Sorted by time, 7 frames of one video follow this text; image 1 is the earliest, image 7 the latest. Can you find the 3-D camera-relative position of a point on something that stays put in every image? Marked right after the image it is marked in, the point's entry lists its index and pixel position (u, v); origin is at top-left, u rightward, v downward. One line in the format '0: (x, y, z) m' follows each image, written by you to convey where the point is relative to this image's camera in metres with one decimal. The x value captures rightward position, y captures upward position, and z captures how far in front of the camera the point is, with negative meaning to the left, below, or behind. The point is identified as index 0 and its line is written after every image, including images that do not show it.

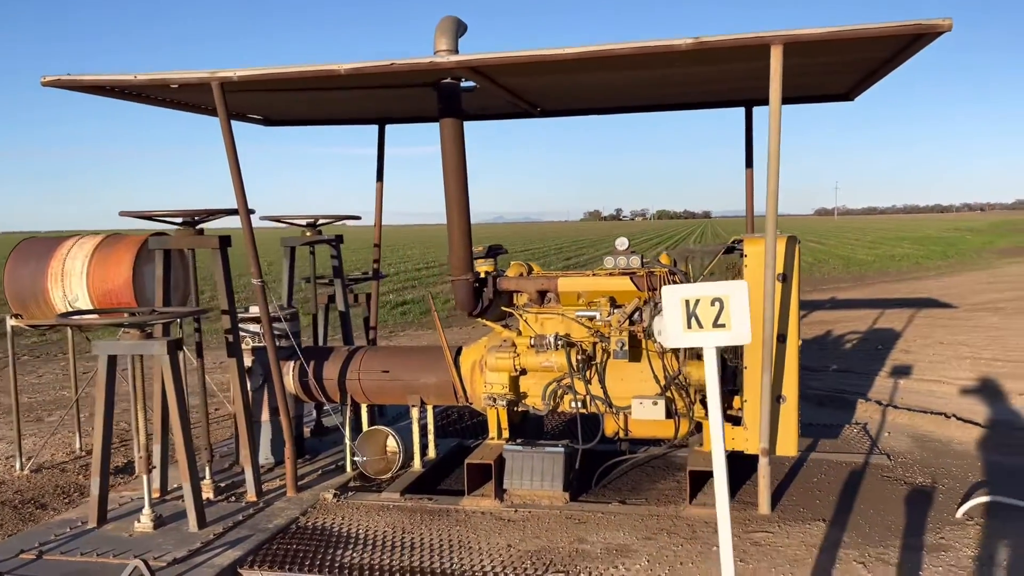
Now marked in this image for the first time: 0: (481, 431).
0: (-0.4, -1.5, +7.4) m
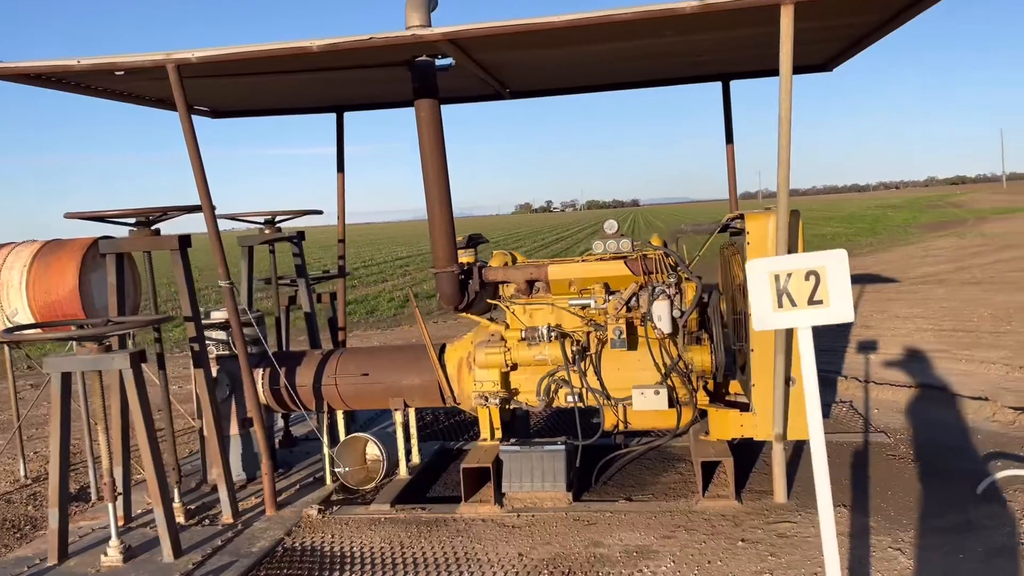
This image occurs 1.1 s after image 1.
0: (-0.5, -1.5, +7.1) m
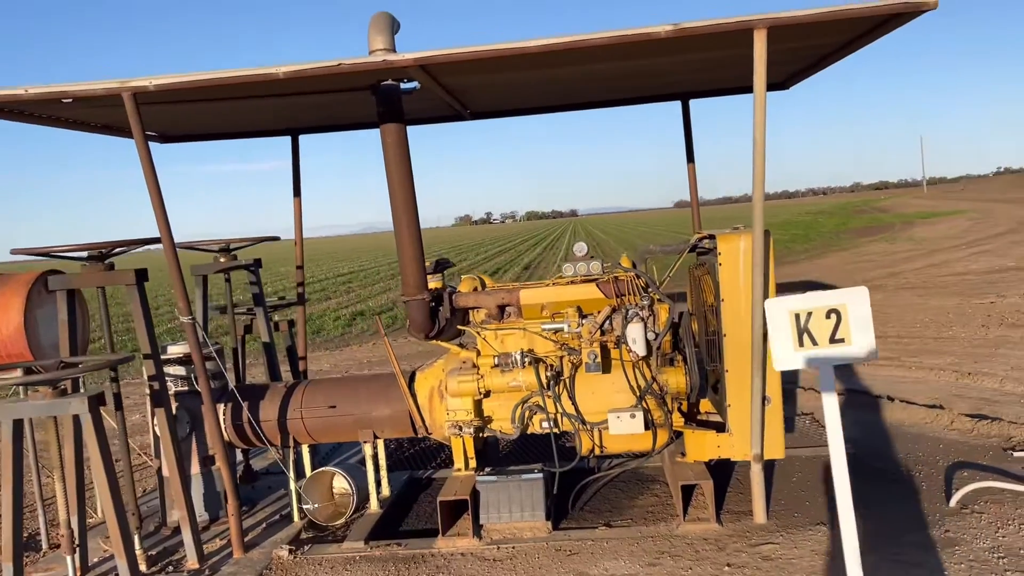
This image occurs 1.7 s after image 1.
0: (-0.8, -1.7, +6.9) m
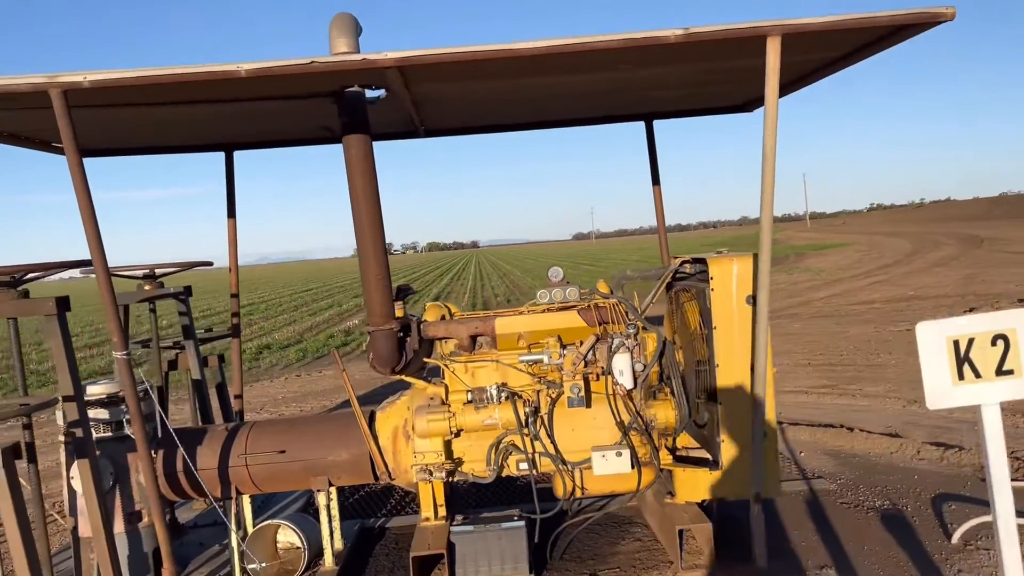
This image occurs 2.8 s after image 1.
0: (-1.2, -2.0, +6.3) m
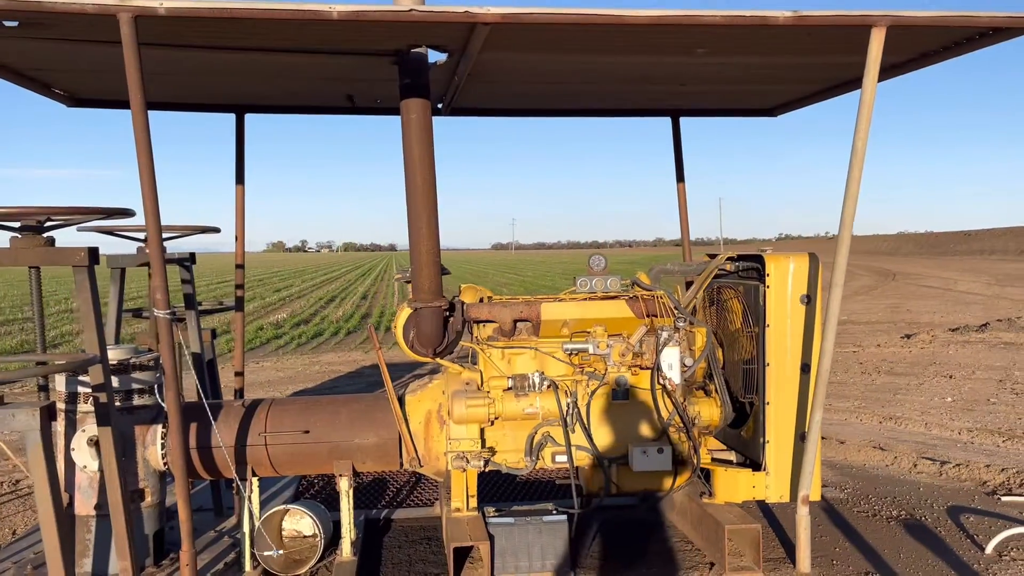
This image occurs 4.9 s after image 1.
0: (-1.1, -1.8, +6.0) m
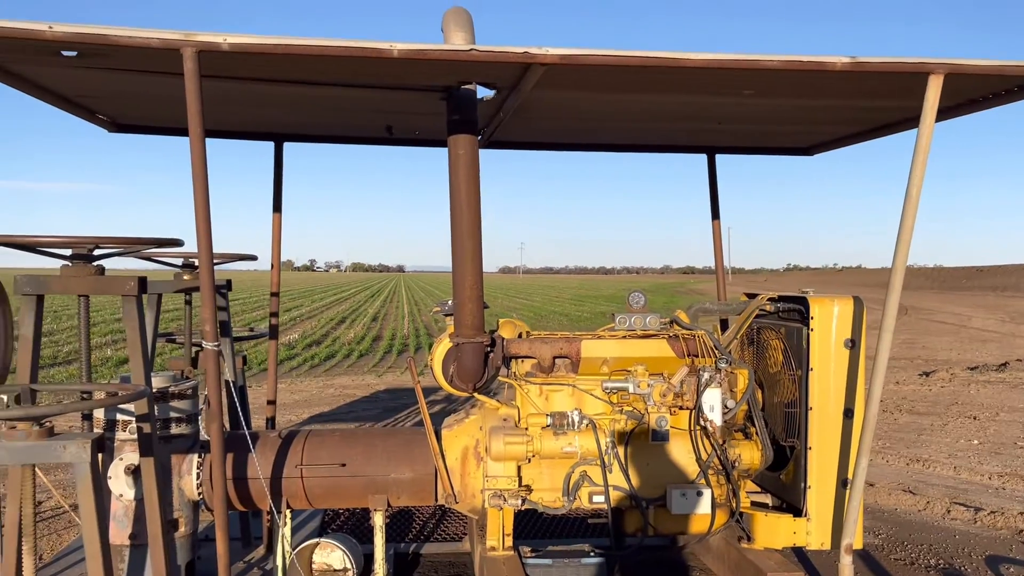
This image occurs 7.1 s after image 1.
0: (-0.9, -2.1, +5.9) m
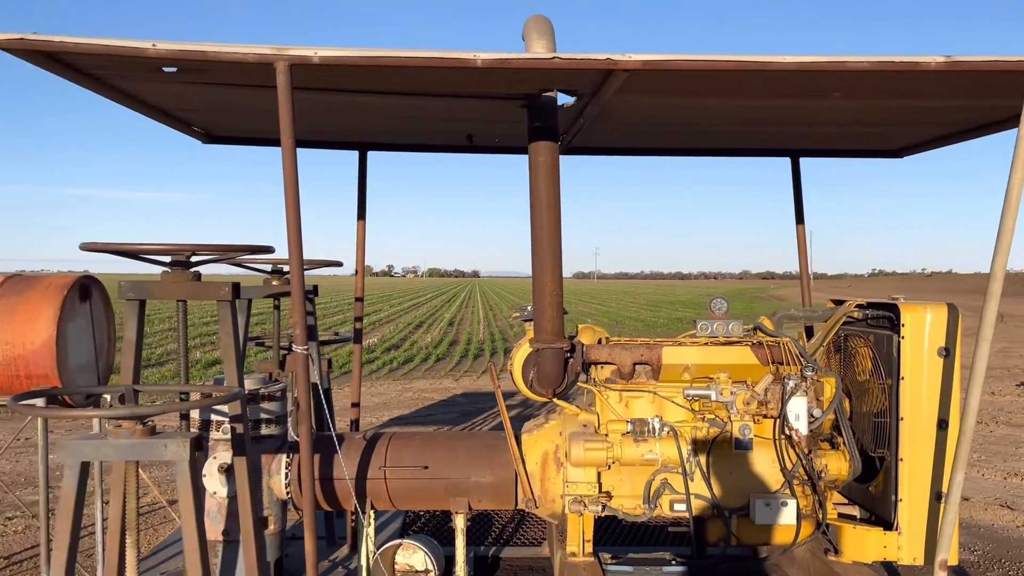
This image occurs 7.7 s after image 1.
0: (-0.2, -2.1, +6.0) m
